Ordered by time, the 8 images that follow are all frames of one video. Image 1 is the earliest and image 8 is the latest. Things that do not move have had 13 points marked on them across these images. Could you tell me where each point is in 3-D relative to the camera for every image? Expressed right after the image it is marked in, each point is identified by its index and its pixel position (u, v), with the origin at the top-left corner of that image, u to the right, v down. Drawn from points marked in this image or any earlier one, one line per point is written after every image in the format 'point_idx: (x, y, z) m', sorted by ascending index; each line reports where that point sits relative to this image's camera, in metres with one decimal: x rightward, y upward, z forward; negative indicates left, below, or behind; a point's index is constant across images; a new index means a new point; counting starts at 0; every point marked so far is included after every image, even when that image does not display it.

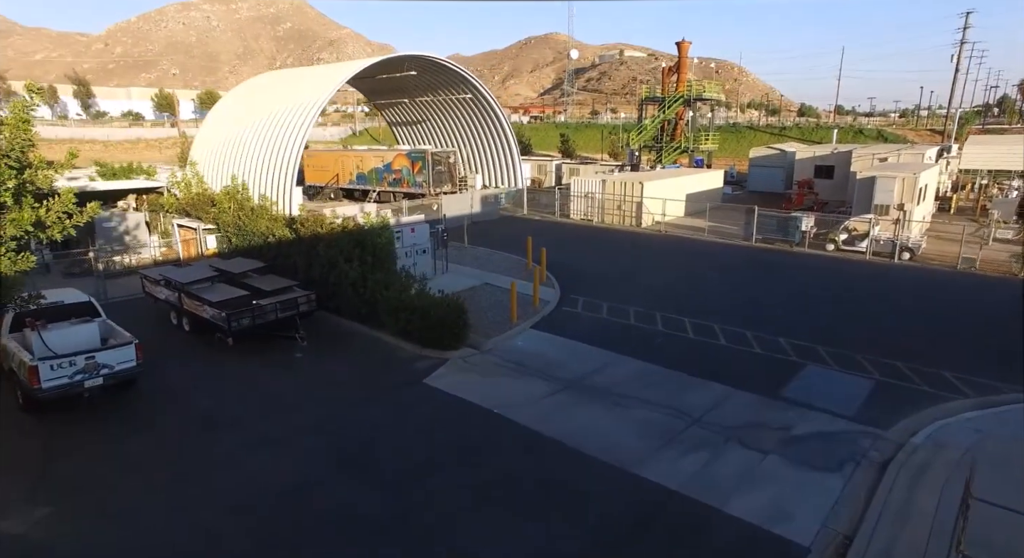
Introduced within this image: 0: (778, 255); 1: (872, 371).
0: (+8.7, +0.8, +18.3) m
1: (+6.1, -1.6, +9.5) m
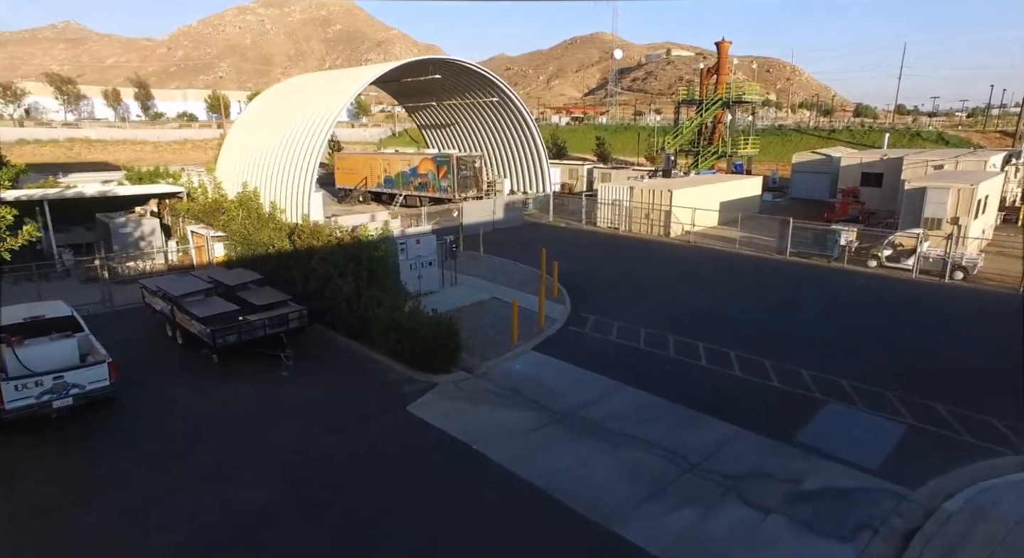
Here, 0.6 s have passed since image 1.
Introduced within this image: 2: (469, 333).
0: (+9.2, +0.2, +17.1) m
1: (+5.9, -2.0, +8.4) m
2: (-0.9, -1.1, +11.0) m
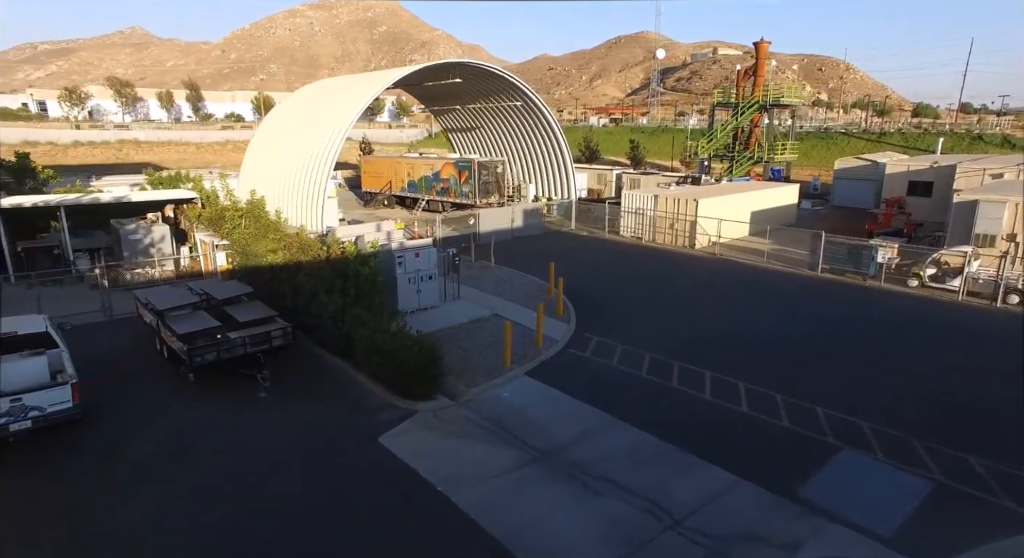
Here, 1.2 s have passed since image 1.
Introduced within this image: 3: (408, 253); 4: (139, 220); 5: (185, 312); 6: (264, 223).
0: (+9.5, -0.3, +15.9) m
1: (+5.6, -2.5, +7.5) m
2: (-1.0, -1.4, +10.4) m
3: (-2.3, +0.6, +12.4) m
4: (-10.3, +1.6, +15.3) m
5: (-5.9, -0.6, +10.0) m
6: (-6.1, +1.4, +13.6) m
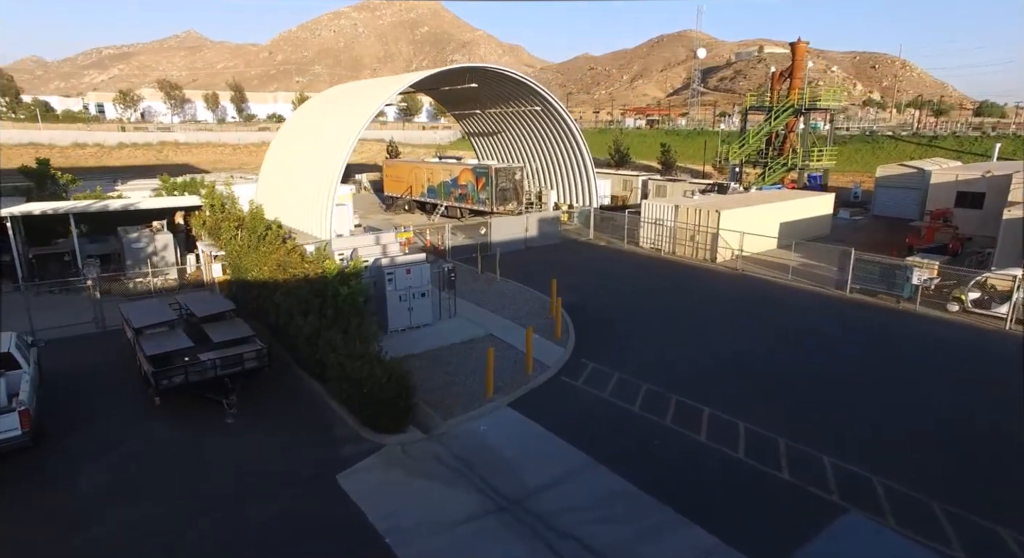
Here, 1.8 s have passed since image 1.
0: (+9.6, -0.9, +14.7) m
1: (+5.1, -3.0, +6.5) m
2: (-1.3, -1.8, +9.9) m
3: (-2.4, +0.2, +11.9) m
4: (-10.1, +1.4, +15.4) m
5: (-6.1, -0.9, +9.8) m
6: (-6.1, +1.1, +13.4) m
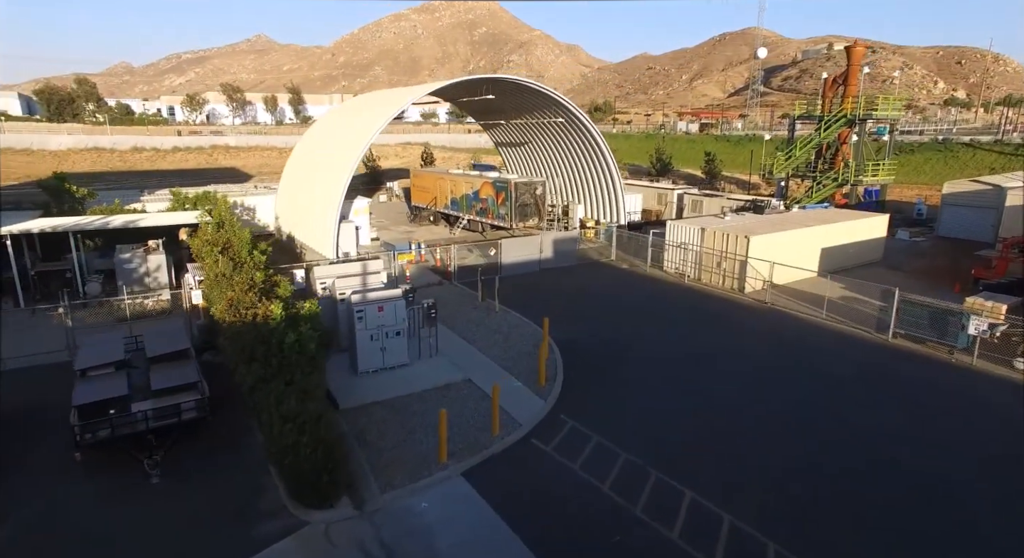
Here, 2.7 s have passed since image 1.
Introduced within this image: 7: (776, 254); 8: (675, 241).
0: (+9.4, -2.0, +12.7) m
1: (+4.1, -4.0, +5.0) m
2: (-1.9, -2.6, +8.9) m
3: (-2.8, -0.5, +11.1) m
4: (-10.2, +0.9, +15.2) m
5: (-6.7, -1.5, +9.3) m
6: (-6.3, +0.4, +12.9) m
7: (+8.4, +0.8, +17.8) m
8: (+5.8, +1.4, +19.8) m
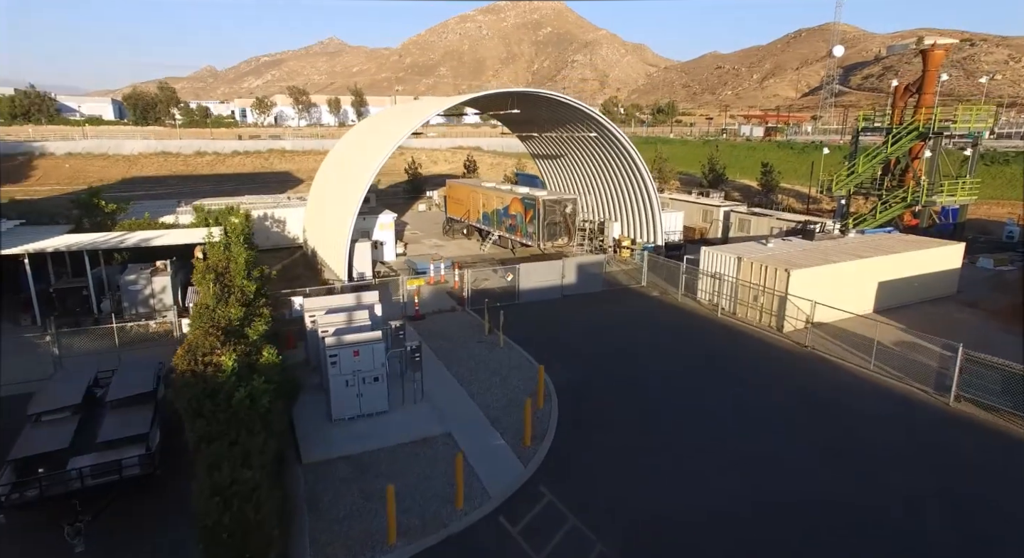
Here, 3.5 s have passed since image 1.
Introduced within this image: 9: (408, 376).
0: (+9.1, -3.1, +10.7) m
1: (+3.1, -4.9, +3.6) m
2: (-2.5, -3.4, +8.1) m
3: (-3.1, -1.3, +10.3) m
4: (-9.9, +0.3, +15.2) m
5: (-7.2, -2.2, +9.0) m
6: (-6.3, -0.2, +12.5) m
7: (+8.8, -0.3, +15.9) m
8: (+6.4, +0.3, +18.1) m
9: (-2.2, -2.1, +11.9) m
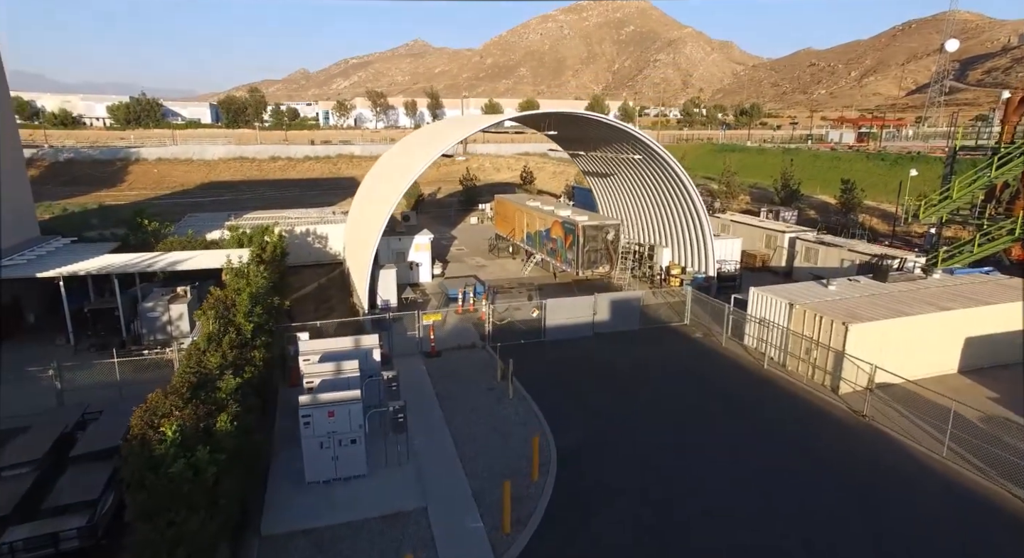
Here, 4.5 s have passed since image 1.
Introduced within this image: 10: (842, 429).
0: (+8.8, -4.5, +8.4) m
1: (+1.8, -6.1, +2.2) m
2: (-3.1, -4.3, +7.4) m
3: (-3.3, -2.3, +9.6) m
4: (-9.4, -0.4, +15.3) m
5: (-7.6, -3.0, +8.8) m
6: (-6.2, -1.1, +12.2) m
7: (+9.2, -1.7, +13.6) m
8: (+7.1, -1.0, +16.1) m
9: (-2.3, -3.0, +11.1) m
10: (+7.3, -3.4, +12.3) m
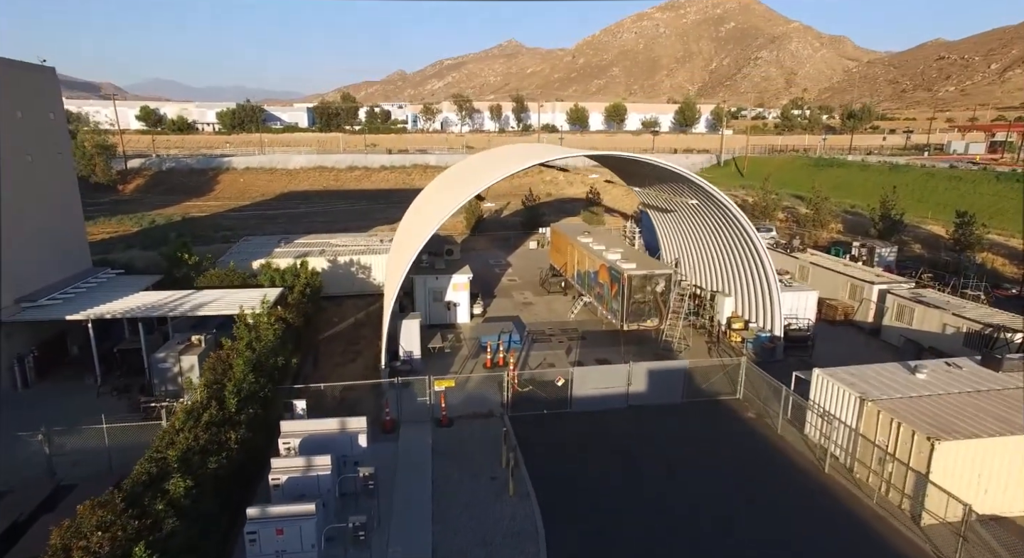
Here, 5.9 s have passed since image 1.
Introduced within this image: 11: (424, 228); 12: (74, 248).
0: (+7.9, -6.5, +5.7) m
1: (0.0, -7.8, +0.5) m
2: (-3.9, -5.9, +6.4) m
3: (-3.8, -3.8, +8.6) m
4: (-8.9, -1.7, +15.2) m
5: (-8.1, -4.3, +8.5) m
6: (-6.2, -2.5, +11.6) m
7: (+9.2, -3.8, +10.7) m
8: (+7.6, -3.0, +13.5) m
9: (-2.6, -4.6, +9.9) m
10: (+7.1, -5.4, +9.7) m
11: (-2.8, +1.8, +19.3) m
12: (-14.4, +1.0, +18.4) m
